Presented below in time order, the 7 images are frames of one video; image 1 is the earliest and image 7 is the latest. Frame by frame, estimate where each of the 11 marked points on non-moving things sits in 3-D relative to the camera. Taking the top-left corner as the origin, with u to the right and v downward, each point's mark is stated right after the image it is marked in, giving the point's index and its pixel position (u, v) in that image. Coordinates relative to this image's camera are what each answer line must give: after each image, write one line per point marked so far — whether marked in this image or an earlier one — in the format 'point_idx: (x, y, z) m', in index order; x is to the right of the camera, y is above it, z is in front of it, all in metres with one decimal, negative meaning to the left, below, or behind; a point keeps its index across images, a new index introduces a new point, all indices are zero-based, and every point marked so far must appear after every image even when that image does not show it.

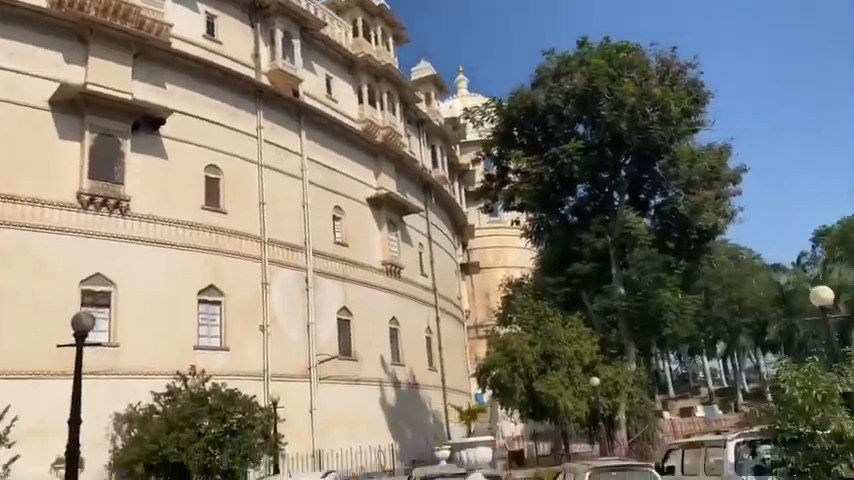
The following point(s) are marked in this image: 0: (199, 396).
0: (-5.8, -3.9, +17.4) m
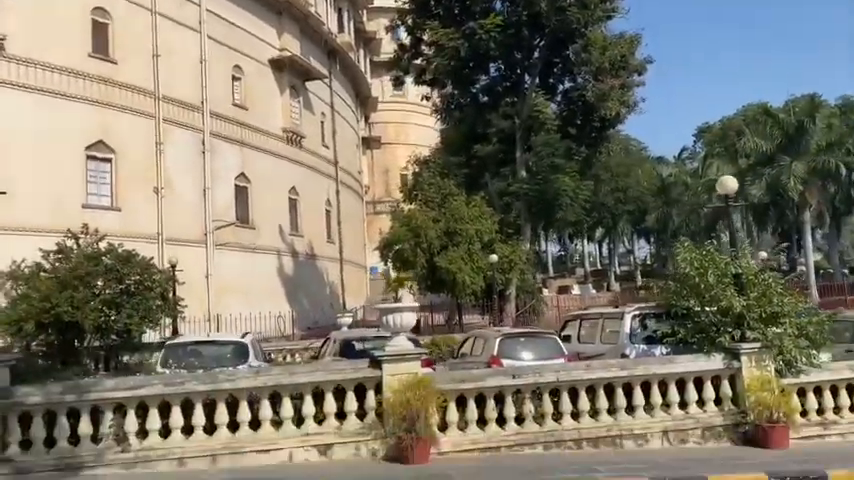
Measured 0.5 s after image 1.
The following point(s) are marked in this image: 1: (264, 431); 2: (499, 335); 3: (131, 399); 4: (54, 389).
0: (-8.0, -0.4, +16.7) m
1: (-2.1, -2.4, +8.8) m
2: (+1.2, -1.6, +12.0) m
3: (-3.6, -2.0, +8.5) m
4: (-4.5, -1.8, +8.4) m
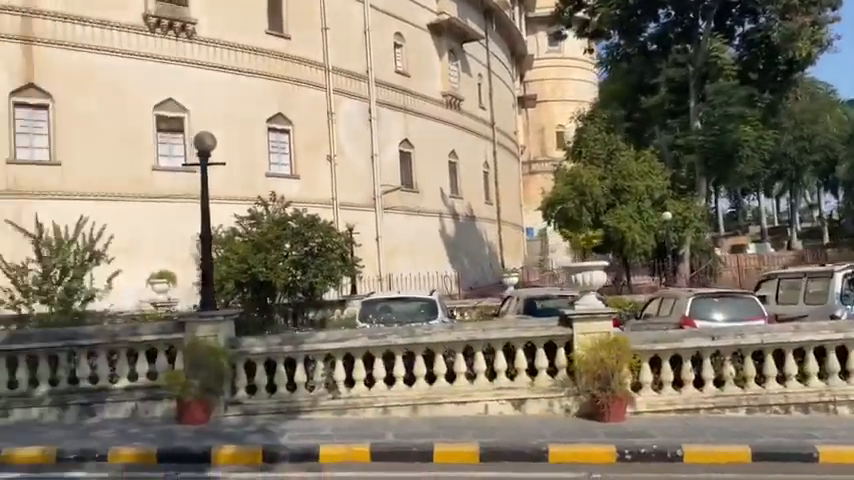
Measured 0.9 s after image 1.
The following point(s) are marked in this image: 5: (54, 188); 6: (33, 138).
0: (-3.7, +0.5, +18.0) m
1: (+0.4, -1.9, +9.2) m
2: (+4.3, -0.9, +11.6) m
3: (-1.2, -1.5, +9.3) m
4: (-2.0, -1.3, +9.2) m
5: (-10.4, +1.4, +19.2) m
6: (-11.0, +2.8, +19.3) m
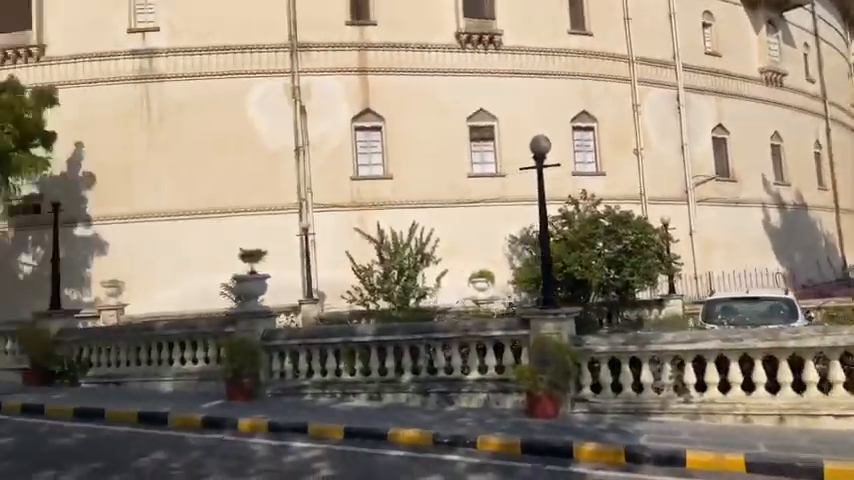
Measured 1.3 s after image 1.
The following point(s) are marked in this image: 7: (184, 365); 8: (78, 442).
0: (+4.4, +0.5, +17.9) m
1: (+4.8, -1.8, +8.1) m
2: (+9.2, -0.6, +8.7) m
3: (+3.3, -1.4, +8.8) m
4: (+2.5, -1.3, +9.1) m
5: (-1.3, +1.3, +21.6) m
6: (-1.8, +2.6, +22.0) m
7: (-4.2, -2.2, +12.1) m
8: (-4.2, -2.4, +8.4) m
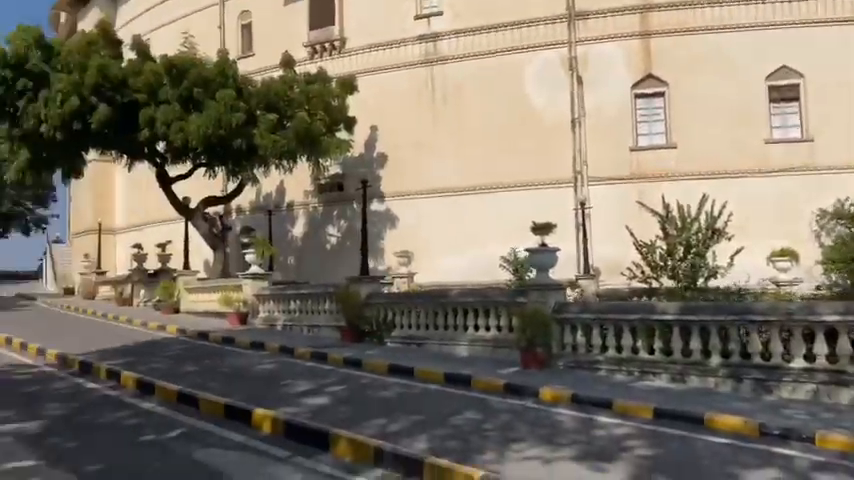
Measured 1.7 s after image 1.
0: (+11.1, +1.1, +14.8) m
1: (+7.9, -1.6, +5.7) m
2: (+12.3, -0.4, +4.6) m
3: (+6.7, -1.1, +6.8) m
4: (+6.1, -1.0, +7.4) m
5: (+7.1, +2.0, +20.3) m
6: (+6.7, +3.4, +20.8) m
7: (+0.9, -1.7, +12.6) m
8: (-0.4, -2.1, +9.2) m
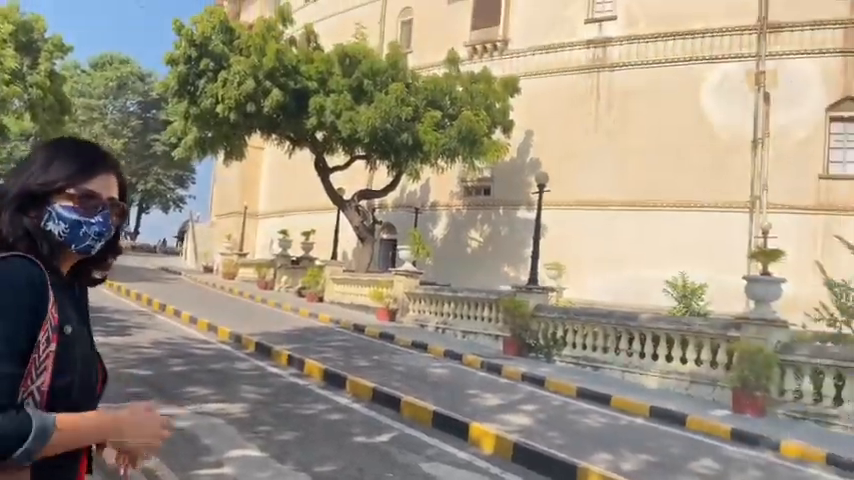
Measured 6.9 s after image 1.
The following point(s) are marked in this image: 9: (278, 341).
0: (+14.5, -0.2, +12.0) m
1: (+9.7, -2.4, +3.4) m
2: (+14.0, -1.7, +1.7) m
3: (+8.8, -1.9, +4.7) m
4: (+8.3, -1.7, +5.4) m
5: (+11.6, +0.9, +18.1) m
6: (+11.4, +2.4, +18.6) m
7: (+4.0, -2.0, +11.4) m
8: (+2.1, -2.2, +8.2) m
9: (-2.6, -1.8, +12.3) m
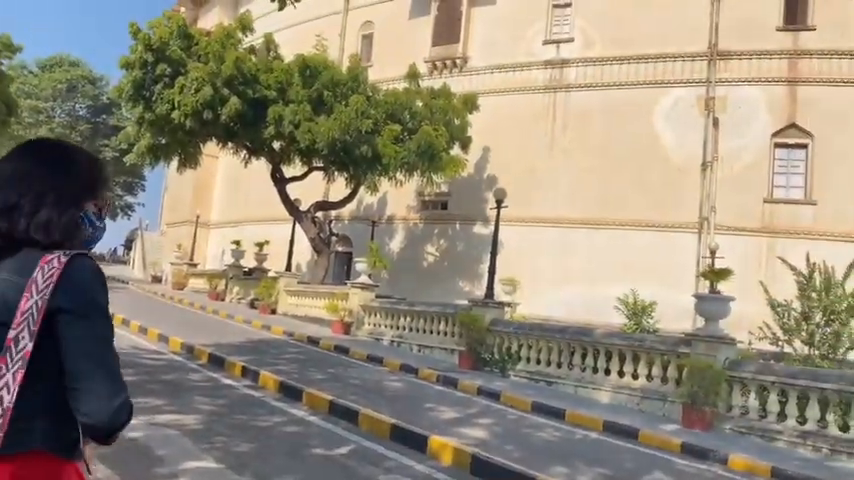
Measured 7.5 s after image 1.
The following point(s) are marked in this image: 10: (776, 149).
0: (+13.8, -0.8, +12.9) m
1: (+9.5, -2.7, +4.0) m
2: (+13.9, -2.0, +2.6) m
3: (+8.6, -2.2, +5.3) m
4: (+8.0, -2.0, +6.0) m
5: (+10.5, +0.3, +18.8) m
6: (+10.3, +1.8, +19.4) m
7: (+3.2, -2.3, +11.6) m
8: (+1.6, -2.4, +8.3) m
9: (-3.4, -1.9, +12.1) m
10: (+10.0, +2.6, +19.5) m
